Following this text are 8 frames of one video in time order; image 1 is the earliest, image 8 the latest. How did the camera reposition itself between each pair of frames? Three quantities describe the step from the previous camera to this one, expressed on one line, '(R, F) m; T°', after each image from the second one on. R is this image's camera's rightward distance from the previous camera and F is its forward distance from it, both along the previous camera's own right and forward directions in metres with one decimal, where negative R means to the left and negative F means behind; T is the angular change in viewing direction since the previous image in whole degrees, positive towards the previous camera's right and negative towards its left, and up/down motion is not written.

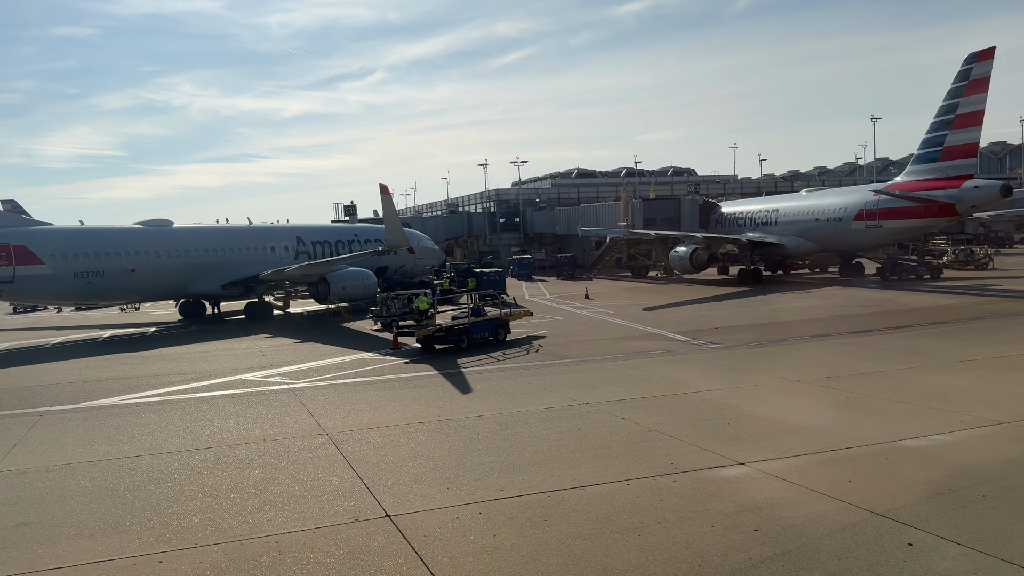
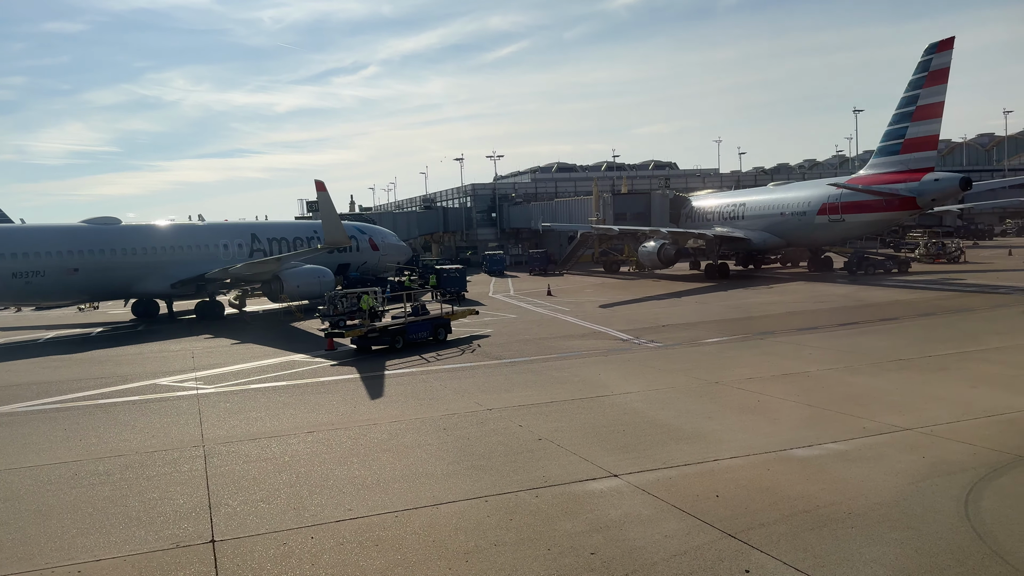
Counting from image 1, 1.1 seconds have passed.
(+1.4, +0.5) m; 0°
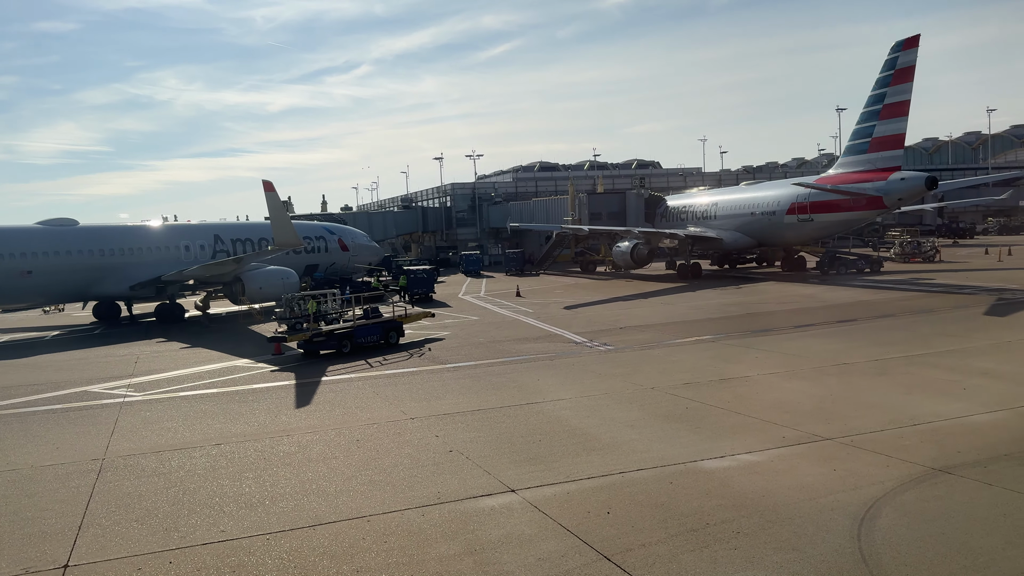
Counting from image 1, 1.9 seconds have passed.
(+1.0, +0.4) m; +1°
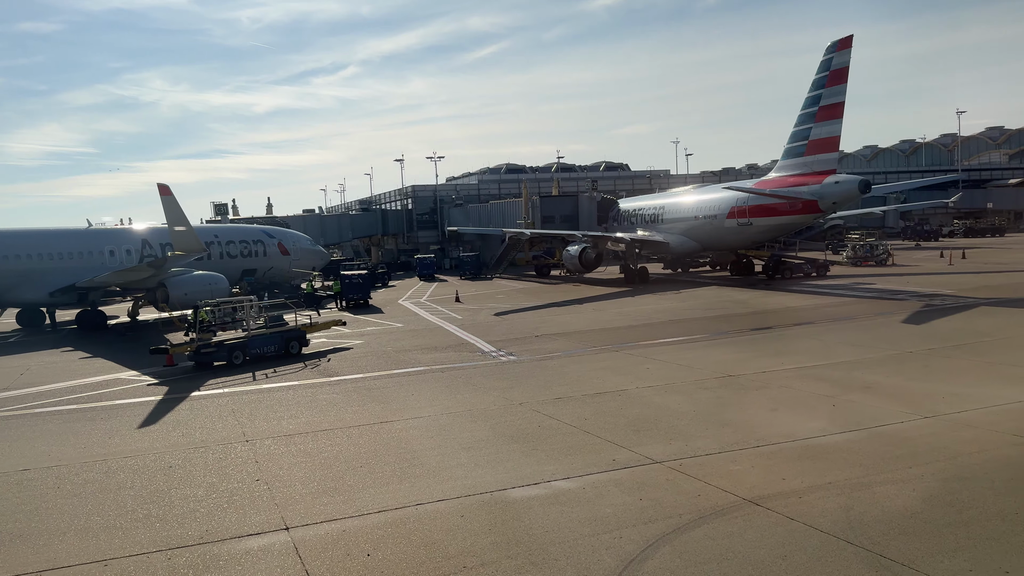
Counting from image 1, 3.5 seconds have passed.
(+2.0, +0.6) m; +1°
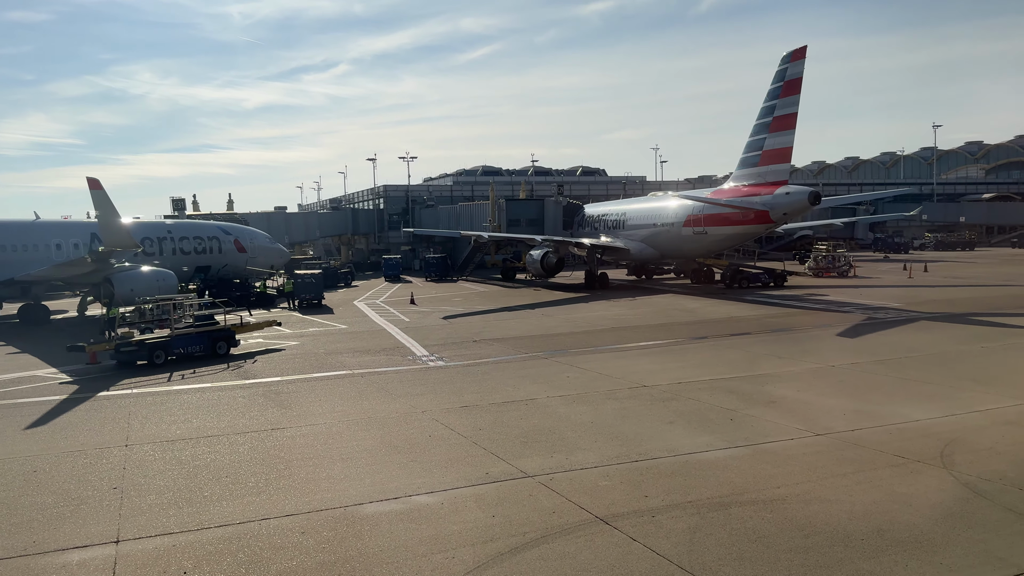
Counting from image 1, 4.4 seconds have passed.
(+1.2, +0.2) m; +1°
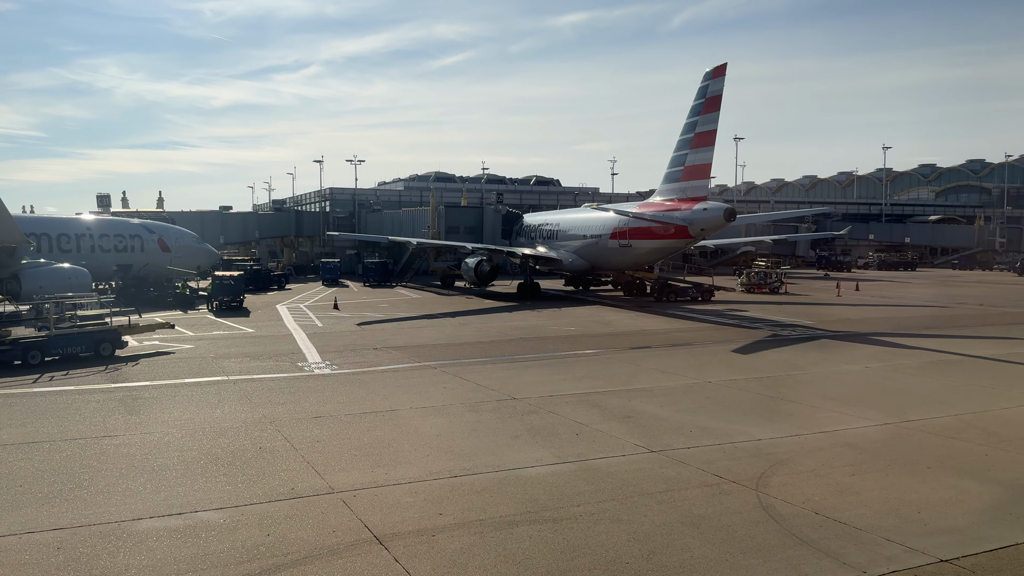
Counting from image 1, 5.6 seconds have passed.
(+1.6, +0.2) m; +2°
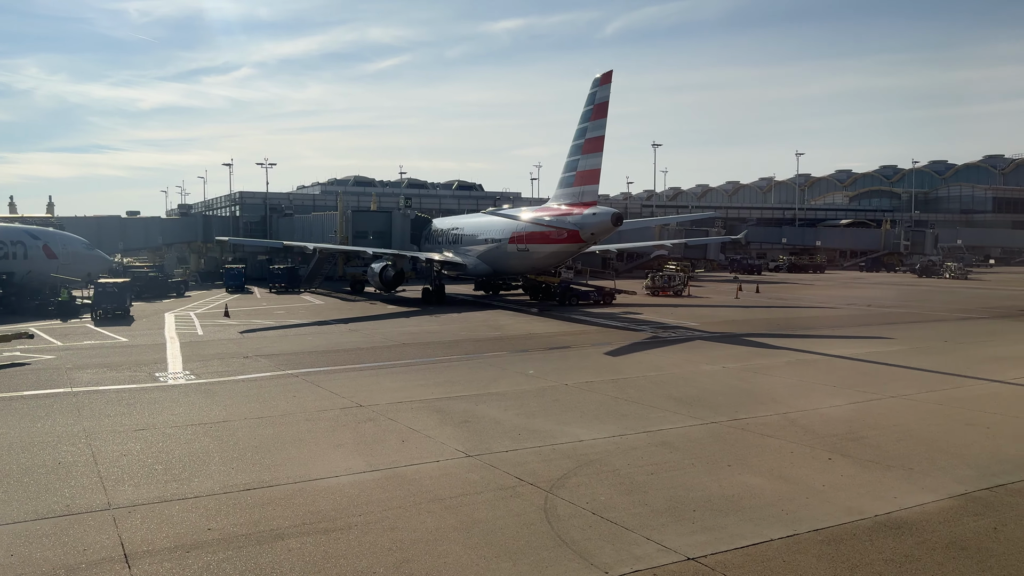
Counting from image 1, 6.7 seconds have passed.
(+1.5, 0.0) m; +5°
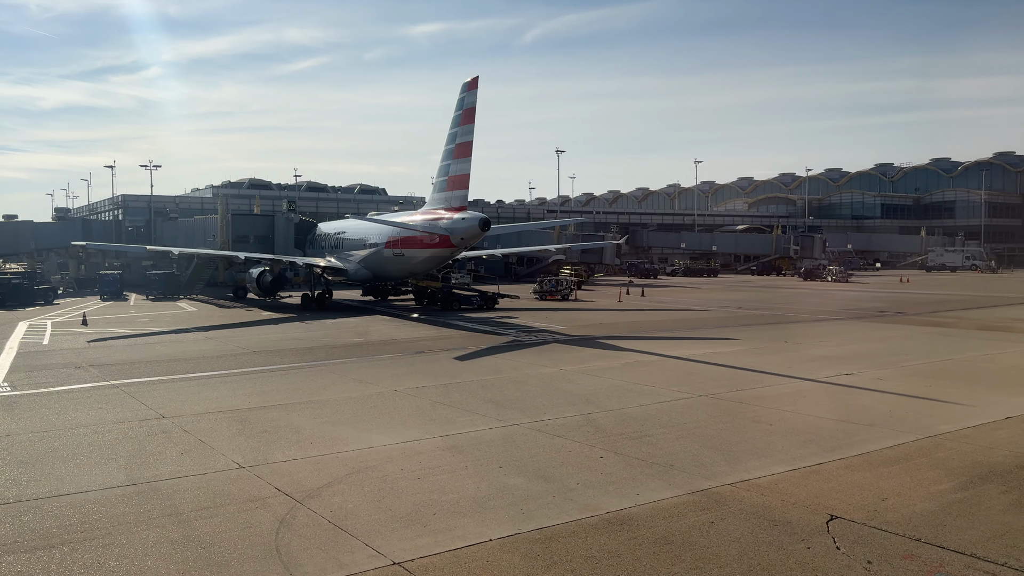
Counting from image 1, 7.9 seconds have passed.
(+1.8, -0.1) m; +6°
